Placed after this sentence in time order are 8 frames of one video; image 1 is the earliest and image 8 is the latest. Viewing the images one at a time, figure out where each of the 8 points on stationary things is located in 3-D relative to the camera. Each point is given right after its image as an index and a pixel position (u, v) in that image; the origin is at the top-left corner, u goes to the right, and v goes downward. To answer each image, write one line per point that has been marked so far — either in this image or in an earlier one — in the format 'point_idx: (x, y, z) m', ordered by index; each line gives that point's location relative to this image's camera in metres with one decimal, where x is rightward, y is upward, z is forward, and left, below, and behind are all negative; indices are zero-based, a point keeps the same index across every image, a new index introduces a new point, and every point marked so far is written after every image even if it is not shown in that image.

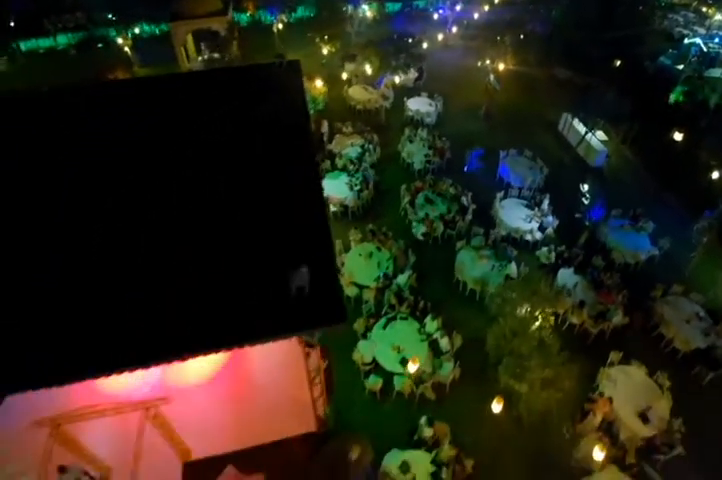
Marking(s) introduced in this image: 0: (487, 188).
0: (+4.7, +1.9, +16.5) m
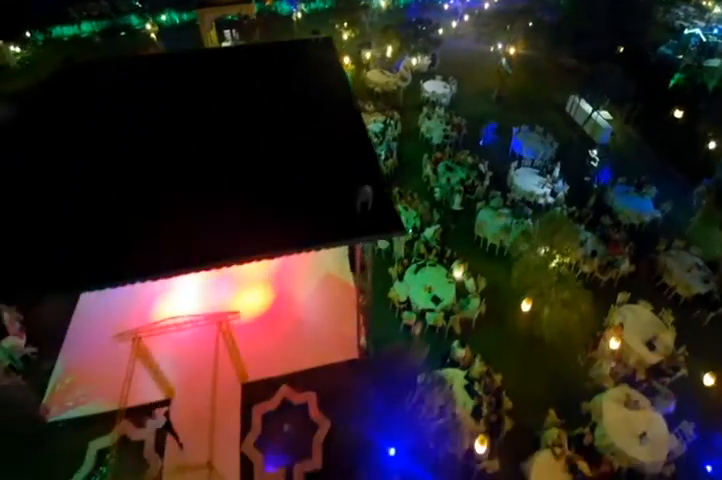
0: (+5.7, +3.2, +17.7) m
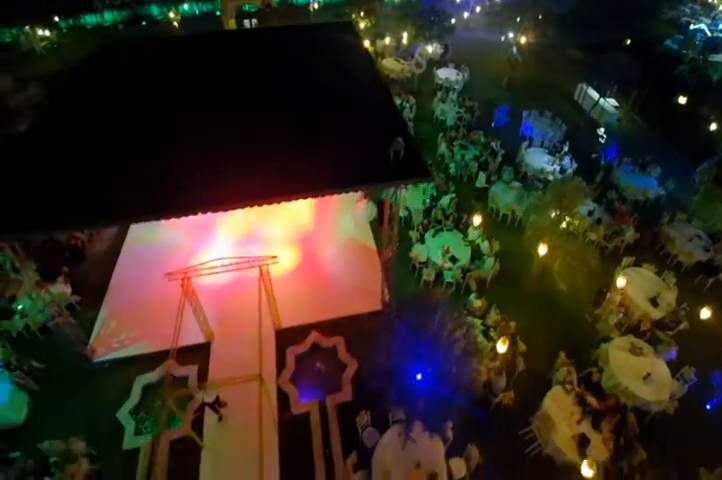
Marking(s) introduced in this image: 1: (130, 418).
0: (+6.5, +4.2, +18.6) m
1: (-5.4, -4.1, +10.0) m
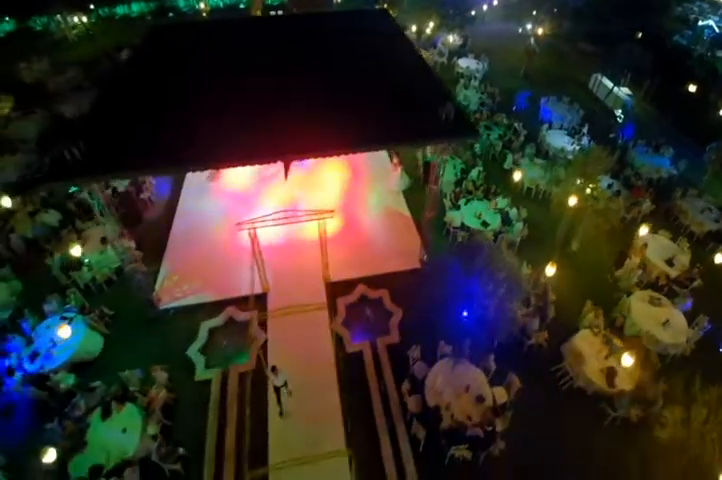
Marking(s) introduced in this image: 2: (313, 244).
0: (+7.8, +5.3, +19.7) m
1: (-4.1, -2.9, +11.1) m
2: (-1.6, -0.2, +13.7) m
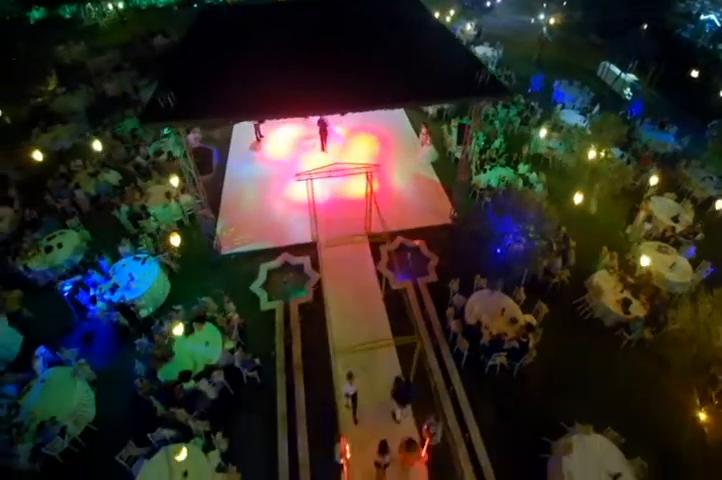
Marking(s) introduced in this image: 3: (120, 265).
0: (+9.1, +6.6, +21.3) m
1: (-2.9, -1.4, +12.5) m
2: (-0.3, +1.2, +15.1) m
3: (-6.7, -0.8, +12.0) m
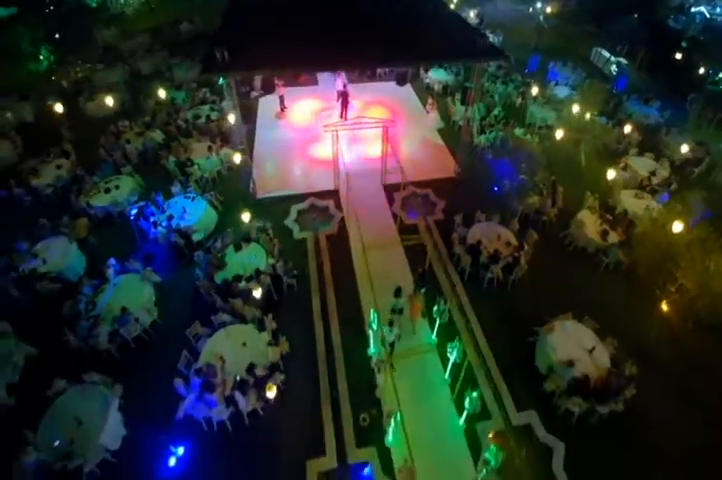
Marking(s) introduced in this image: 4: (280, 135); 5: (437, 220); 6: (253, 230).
0: (+9.7, +8.5, +23.4) m
1: (-2.3, +0.5, +14.7) m
2: (+0.3, +3.2, +17.2) m
3: (-6.1, +1.2, +14.1) m
4: (-3.5, +4.7, +19.3) m
5: (+2.6, +0.7, +14.9) m
6: (-3.3, +0.3, +13.4) m
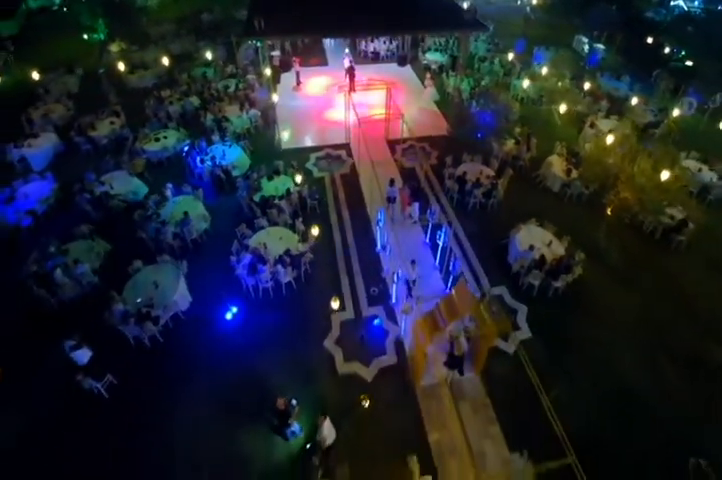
0: (+10.1, +10.8, +26.4) m
1: (-2.0, +3.0, +17.6) m
2: (+0.7, +5.6, +20.2) m
3: (-5.8, +3.7, +17.1) m
4: (-3.2, +7.1, +22.3) m
5: (+2.9, +3.2, +17.9) m
6: (-3.0, +2.7, +16.4) m
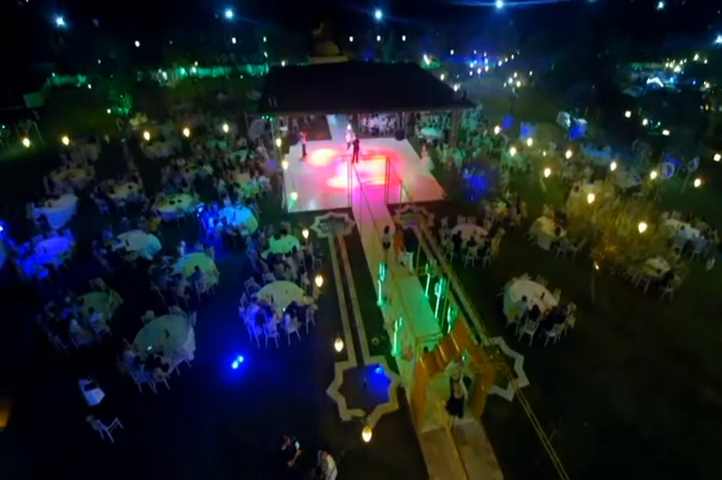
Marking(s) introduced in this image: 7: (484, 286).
0: (+10.1, +6.9, +28.7) m
1: (-1.9, +0.6, +18.8) m
2: (+0.7, +2.7, +21.8) m
3: (-5.7, +1.3, +18.4) m
4: (-3.2, +3.8, +24.0) m
5: (+3.0, +0.7, +19.0) m
6: (-2.9, +0.5, +17.5) m
7: (+4.3, -1.6, +15.3) m
